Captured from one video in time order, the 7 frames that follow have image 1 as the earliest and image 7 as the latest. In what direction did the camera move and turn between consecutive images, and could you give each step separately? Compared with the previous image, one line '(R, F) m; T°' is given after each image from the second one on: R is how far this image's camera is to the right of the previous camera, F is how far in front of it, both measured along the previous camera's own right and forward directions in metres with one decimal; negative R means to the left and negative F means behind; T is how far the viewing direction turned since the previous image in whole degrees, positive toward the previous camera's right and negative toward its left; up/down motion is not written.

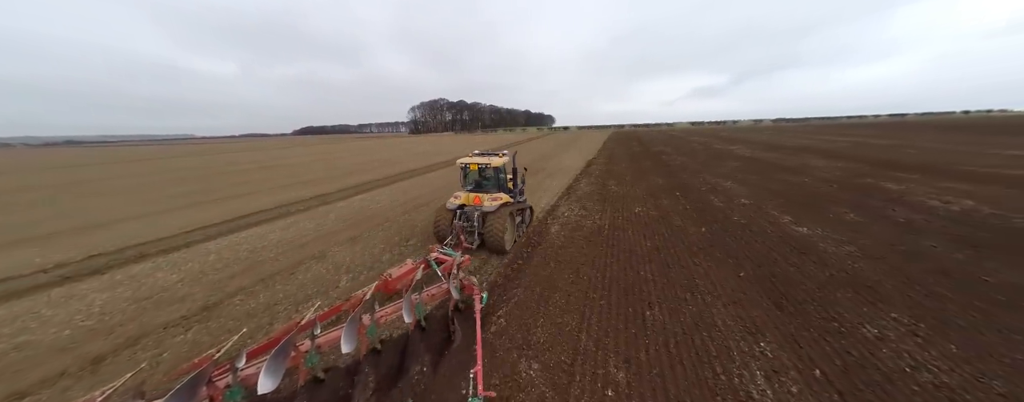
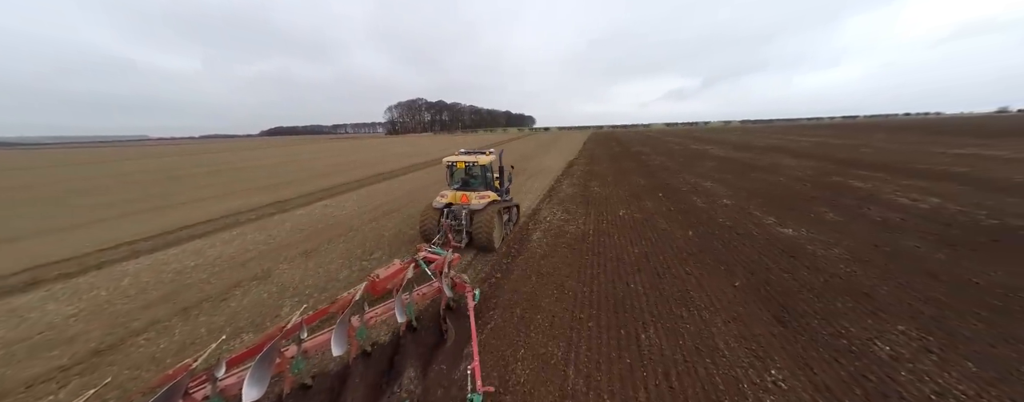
(+0.1, +0.6) m; +4°
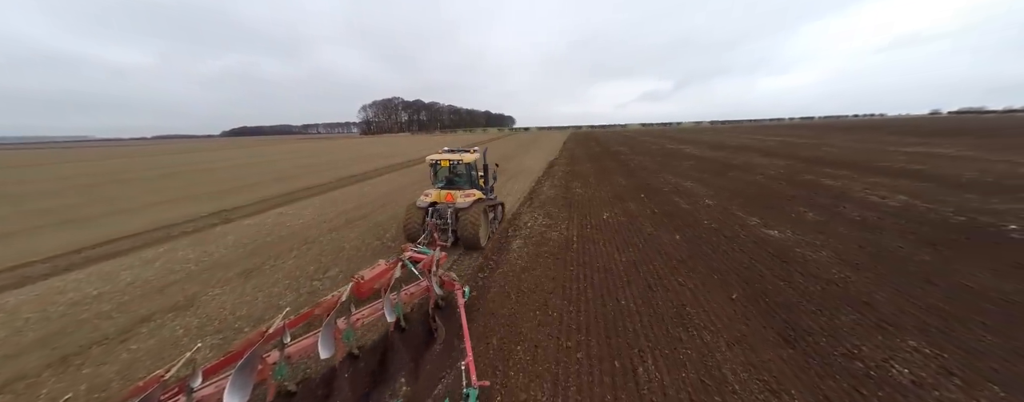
(+0.1, +0.6) m; +4°
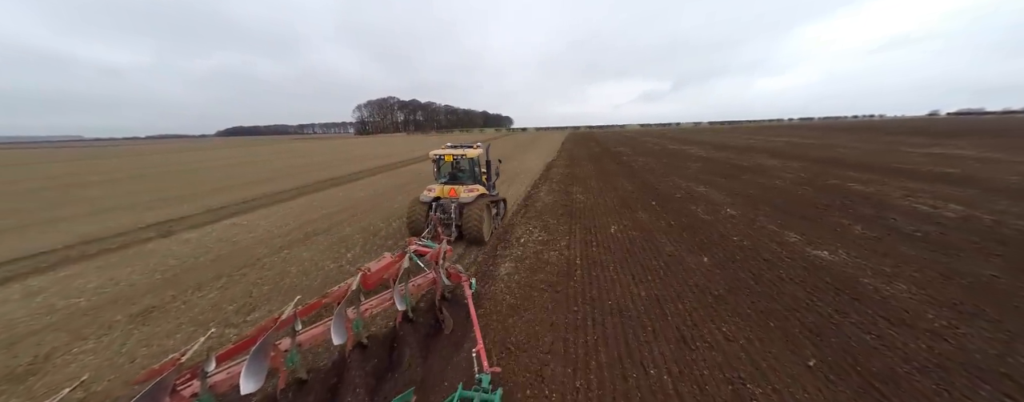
(+0.2, +1.3) m; +1°
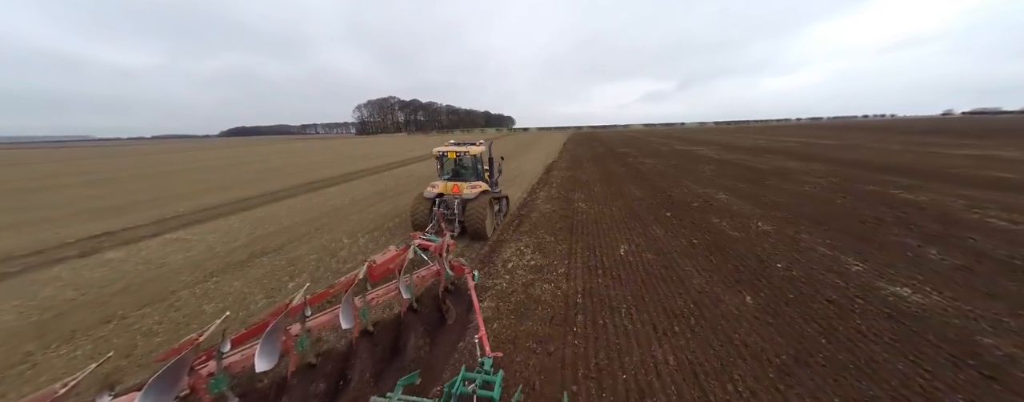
(+0.3, +1.2) m; -1°
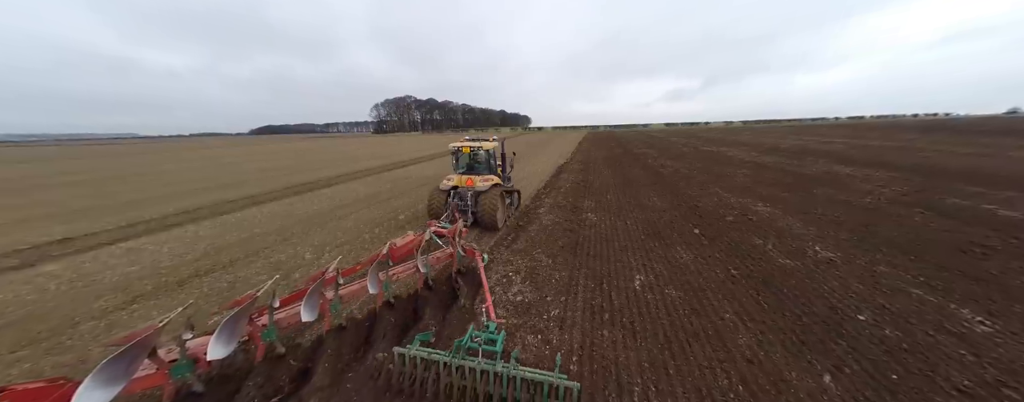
(+0.5, +1.1) m; -3°
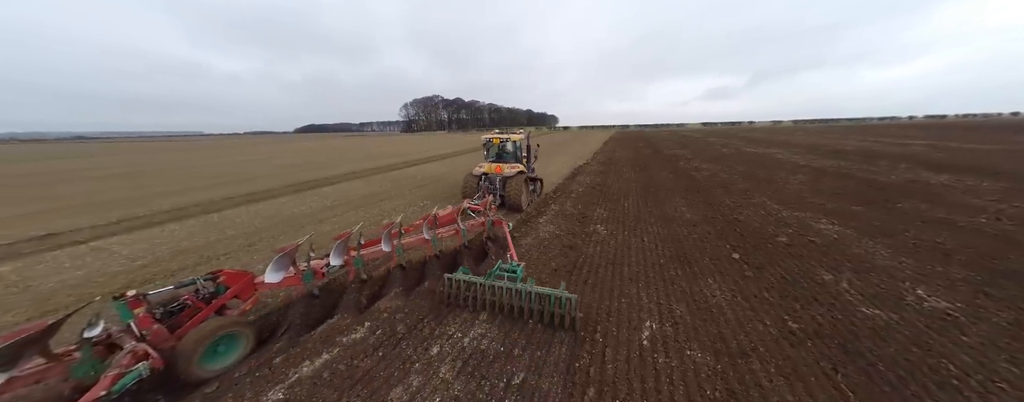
(+0.8, +1.1) m; -5°
